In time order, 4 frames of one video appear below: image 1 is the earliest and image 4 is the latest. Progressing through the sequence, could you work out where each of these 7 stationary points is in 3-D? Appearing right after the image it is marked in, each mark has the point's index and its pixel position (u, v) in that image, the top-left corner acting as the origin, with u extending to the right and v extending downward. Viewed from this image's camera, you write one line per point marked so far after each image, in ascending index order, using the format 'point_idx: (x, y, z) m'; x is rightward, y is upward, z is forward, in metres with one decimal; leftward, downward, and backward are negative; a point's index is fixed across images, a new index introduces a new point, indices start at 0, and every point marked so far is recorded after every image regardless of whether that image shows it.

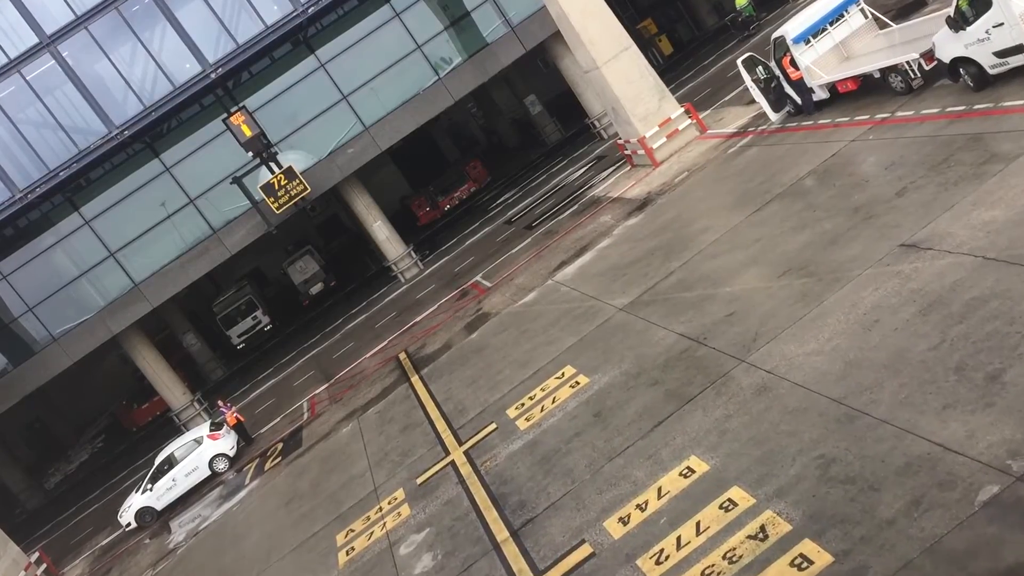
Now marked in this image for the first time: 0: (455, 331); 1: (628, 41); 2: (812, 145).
0: (-1.0, -0.7, +18.2) m
1: (+2.1, +4.4, +19.7) m
2: (+4.0, +1.9, +14.7) m
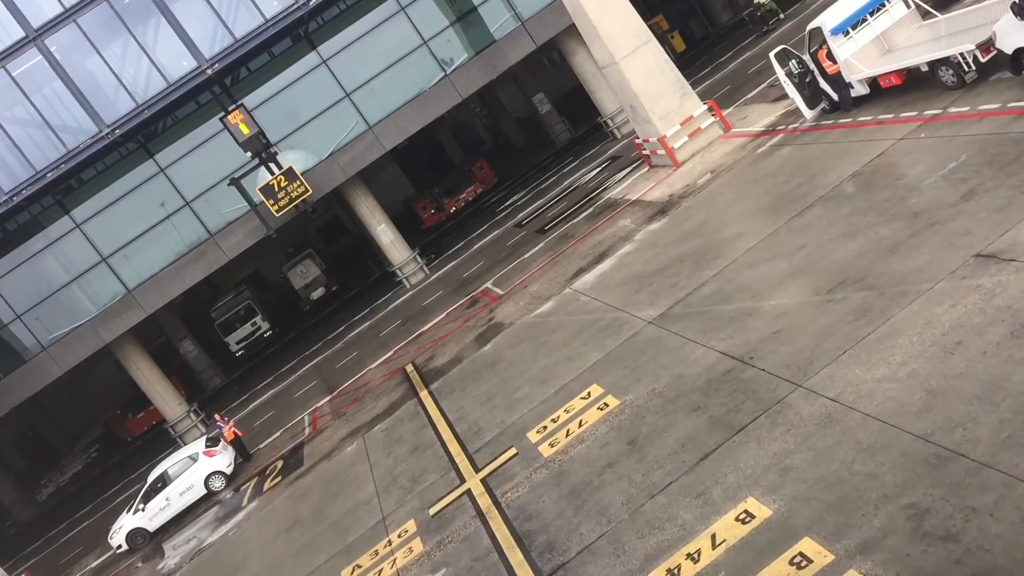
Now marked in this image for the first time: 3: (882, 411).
0: (-0.7, -0.8, +17.1) m
1: (+2.3, +4.3, +18.6) m
2: (+4.2, +1.8, +13.6) m
3: (+2.5, -0.8, +7.5) m
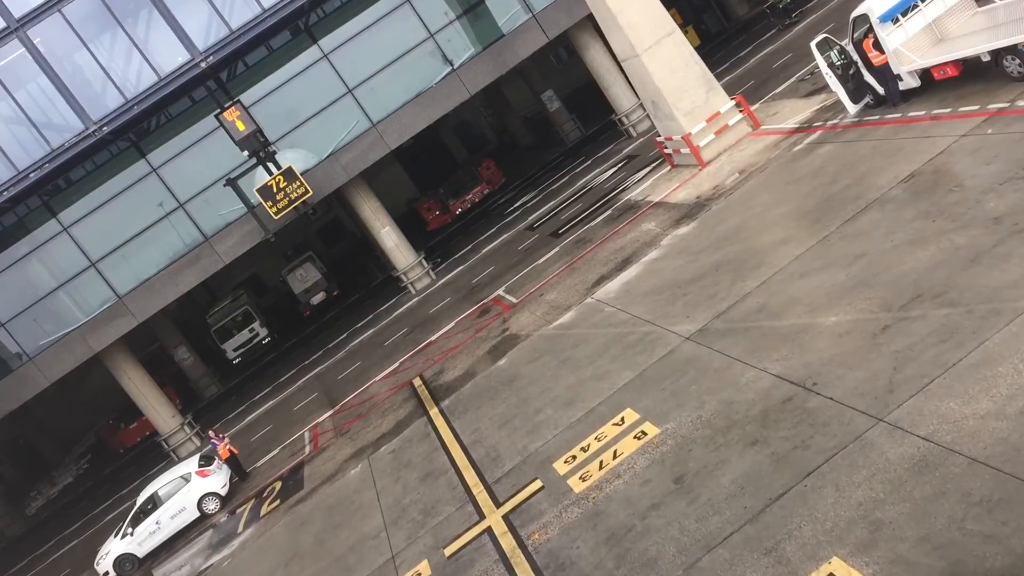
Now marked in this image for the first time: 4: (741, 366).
0: (-0.5, -1.0, +15.9) m
1: (+2.5, +4.2, +17.4) m
2: (+4.5, +1.7, +12.4) m
3: (+2.8, -1.0, +6.4) m
4: (+2.0, -0.7, +9.7) m
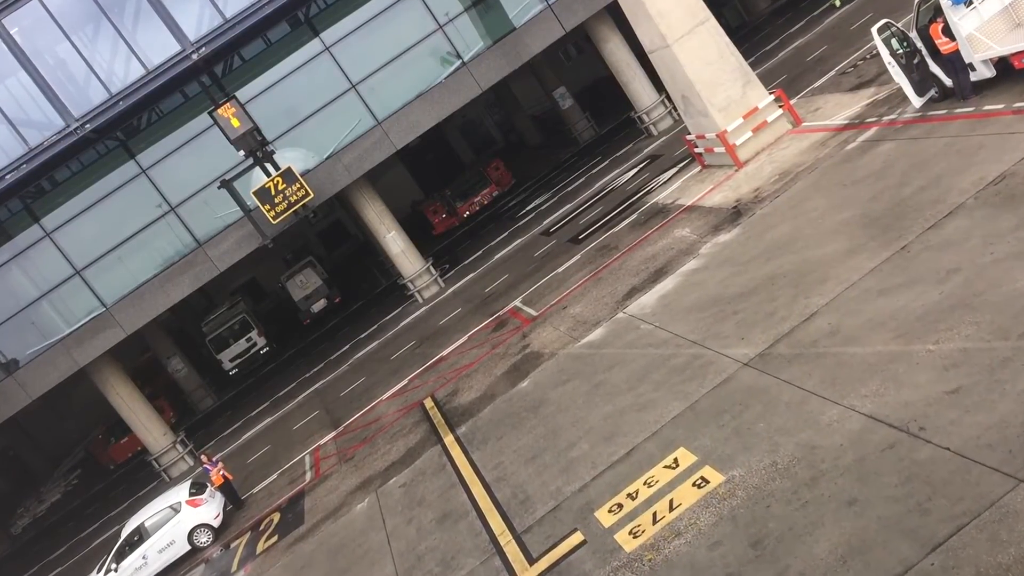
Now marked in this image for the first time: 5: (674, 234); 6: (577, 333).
0: (-0.2, -1.1, +14.5) m
1: (+2.8, +4.0, +15.9) m
2: (+4.8, +1.5, +11.0) m
3: (+3.1, -1.1, +4.9) m
4: (+2.3, -0.9, +8.3) m
5: (+2.3, +0.8, +15.4) m
6: (+0.8, -0.6, +13.8) m
